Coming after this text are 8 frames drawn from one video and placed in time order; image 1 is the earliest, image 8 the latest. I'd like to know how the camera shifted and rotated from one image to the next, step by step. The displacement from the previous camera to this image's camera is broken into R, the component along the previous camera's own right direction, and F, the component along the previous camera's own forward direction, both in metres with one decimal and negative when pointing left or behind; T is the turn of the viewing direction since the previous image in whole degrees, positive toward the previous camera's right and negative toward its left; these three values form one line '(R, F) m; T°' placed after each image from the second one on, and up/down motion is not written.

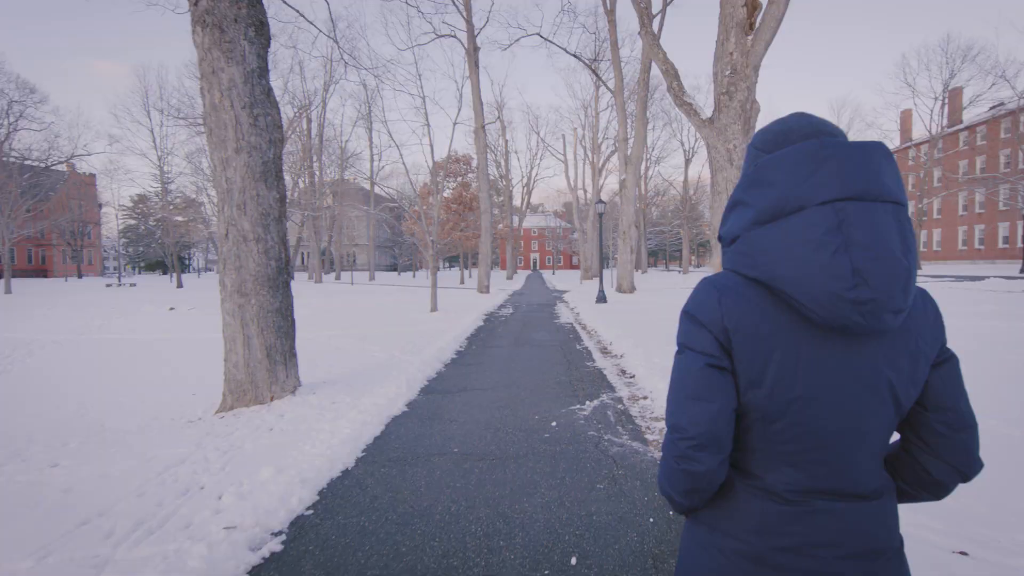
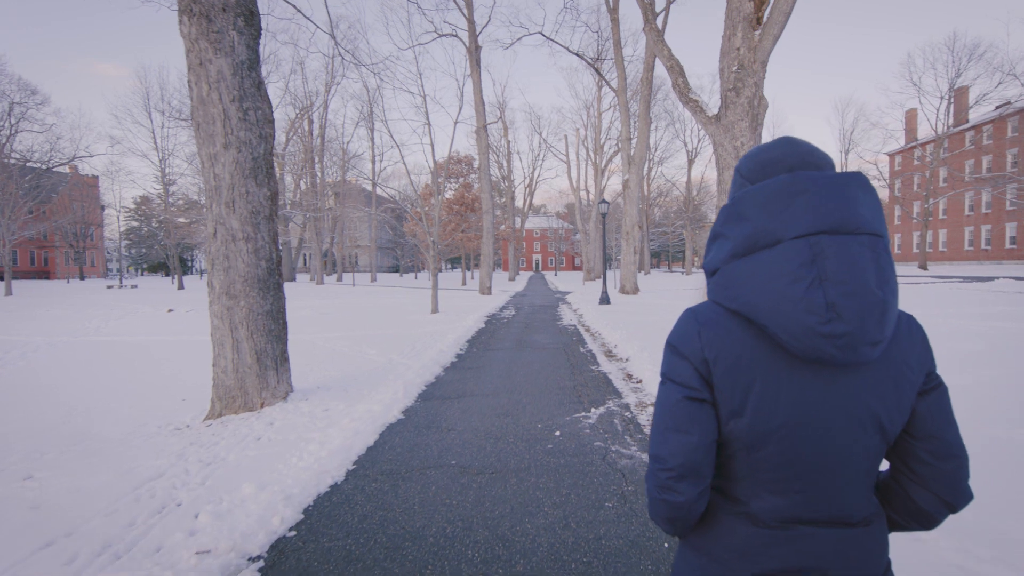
(0.0, +0.3) m; 0°
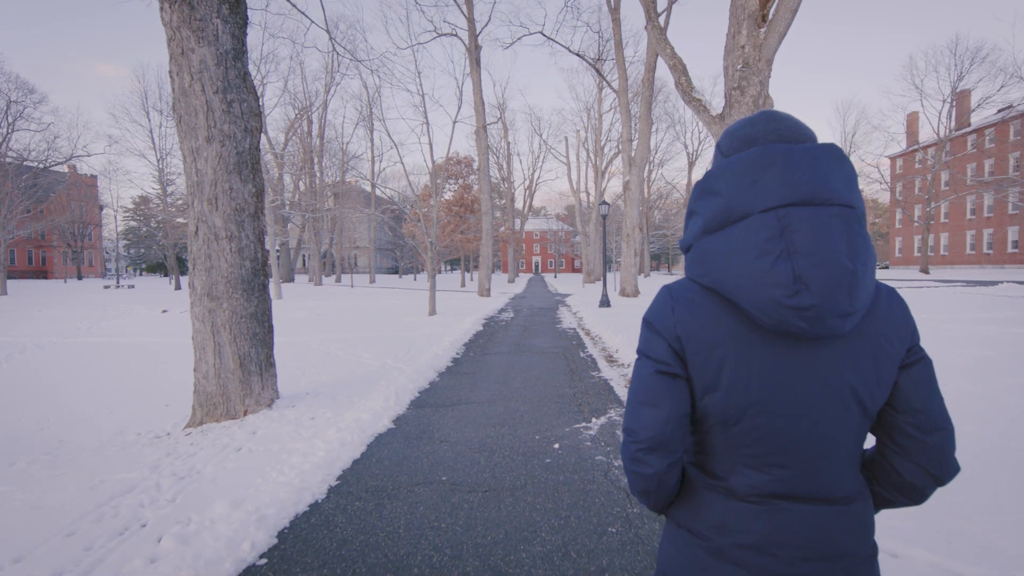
(0.0, +0.3) m; 0°
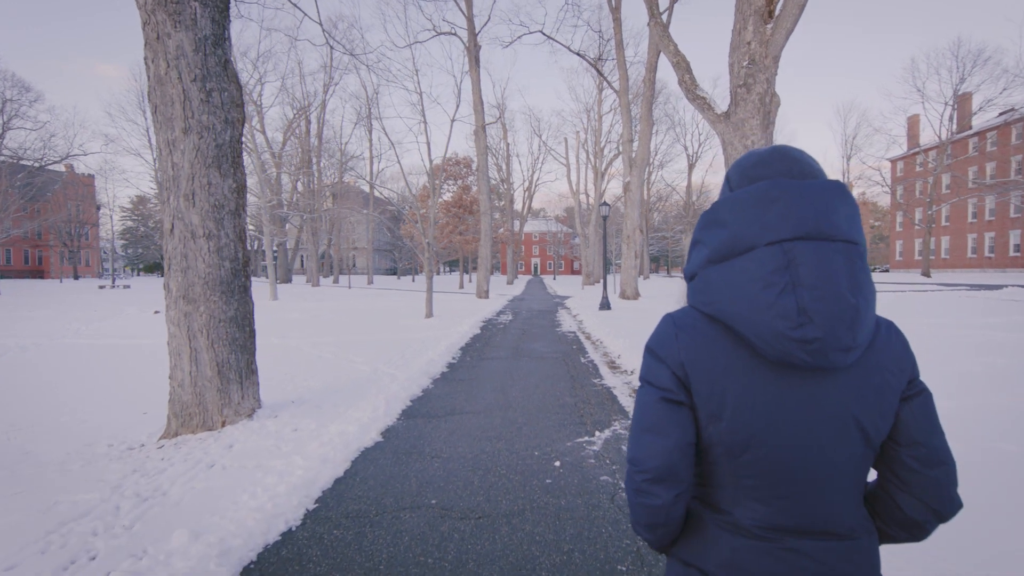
(0.0, +0.3) m; 0°
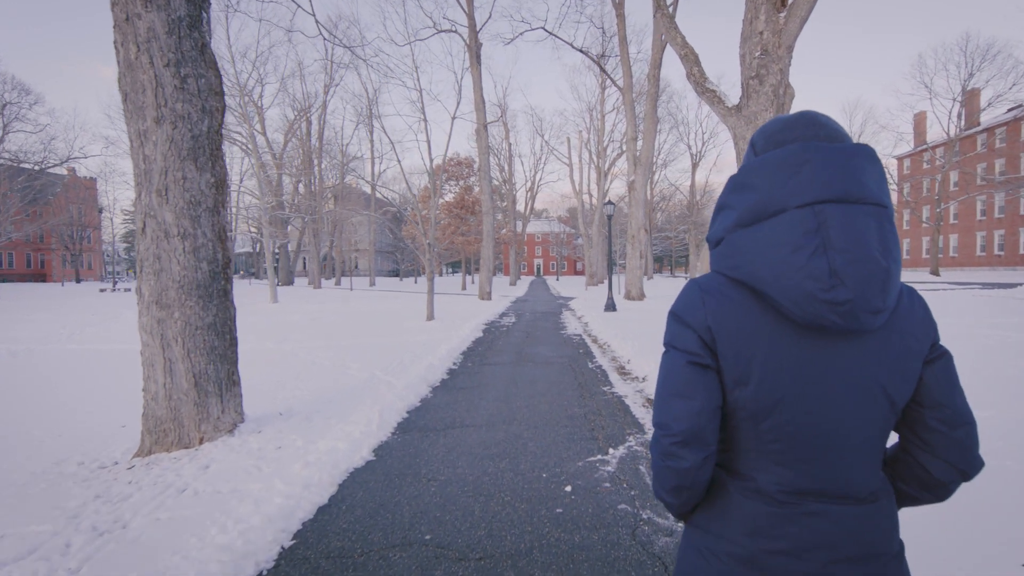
(0.0, +0.4) m; 0°
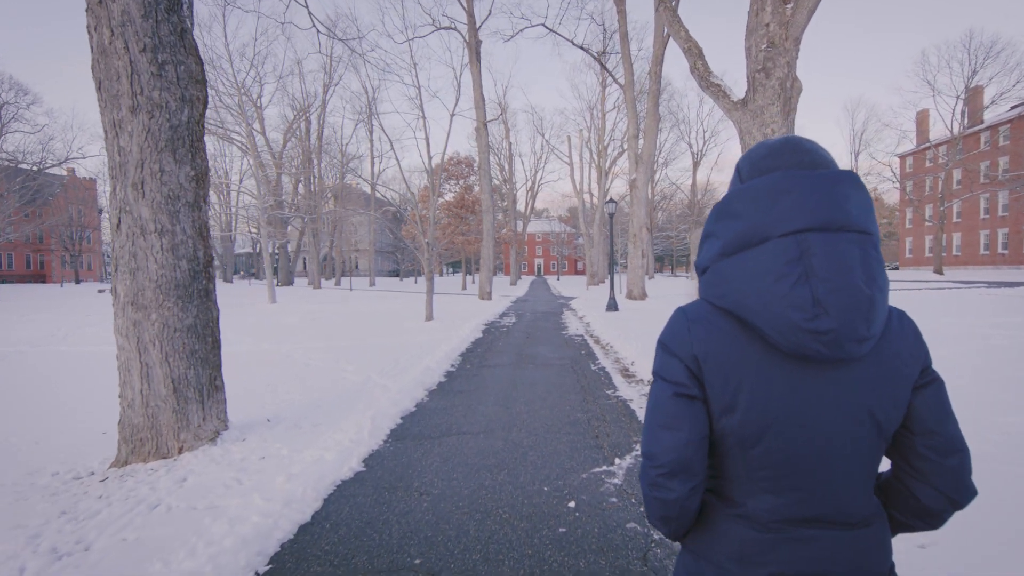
(0.0, +0.3) m; 0°
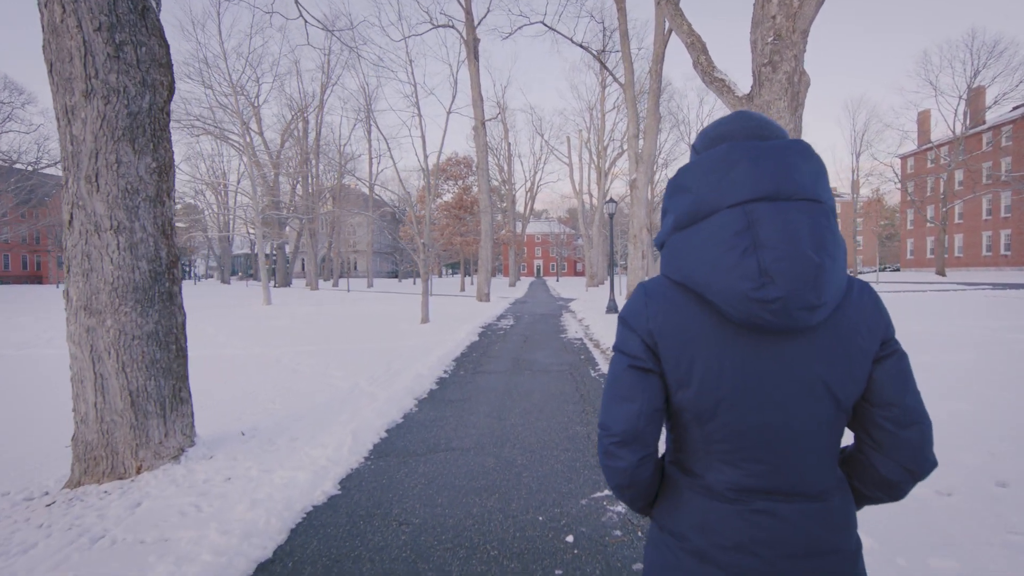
(+0.1, +0.4) m; 0°
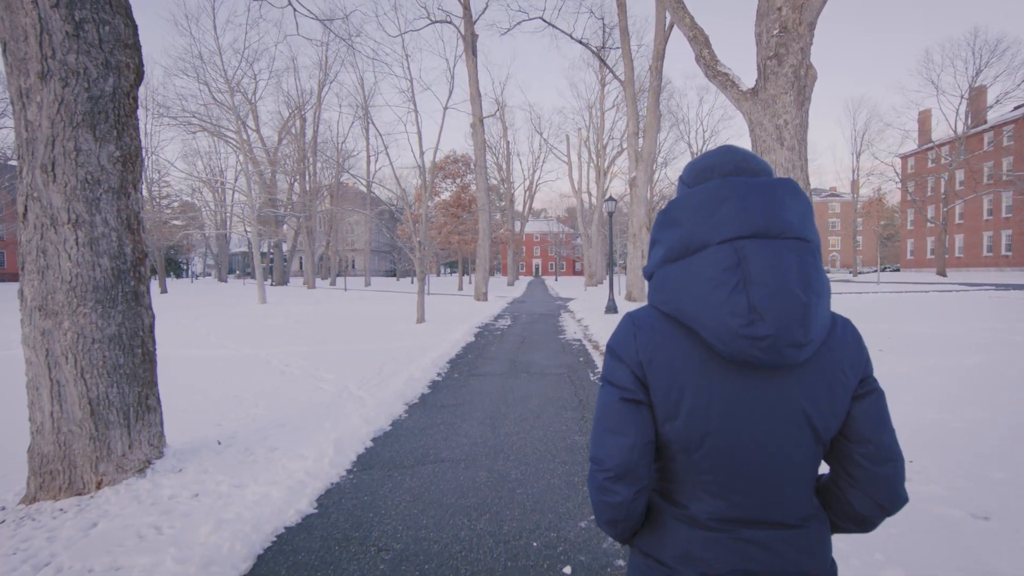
(0.0, +0.3) m; 0°
